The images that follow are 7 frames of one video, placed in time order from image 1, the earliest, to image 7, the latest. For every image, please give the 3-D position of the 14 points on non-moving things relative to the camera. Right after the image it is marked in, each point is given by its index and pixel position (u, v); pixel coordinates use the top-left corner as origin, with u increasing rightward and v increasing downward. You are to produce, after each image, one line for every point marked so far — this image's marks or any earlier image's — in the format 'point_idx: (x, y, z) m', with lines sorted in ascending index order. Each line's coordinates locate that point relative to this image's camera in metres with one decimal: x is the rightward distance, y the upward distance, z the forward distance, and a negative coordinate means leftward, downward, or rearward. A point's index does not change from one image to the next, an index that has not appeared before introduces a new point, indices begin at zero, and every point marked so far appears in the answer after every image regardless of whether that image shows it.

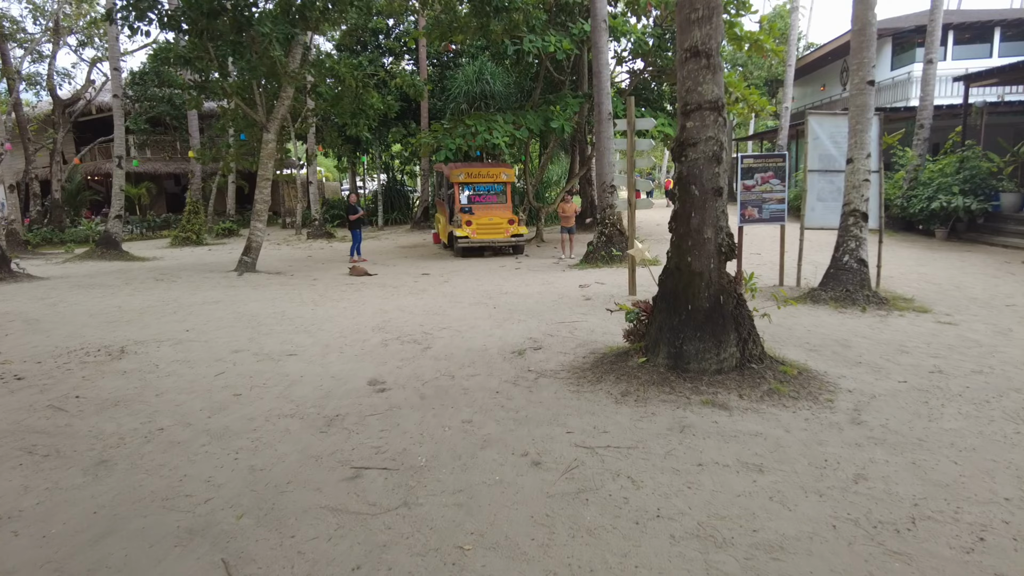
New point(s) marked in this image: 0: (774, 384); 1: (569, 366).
0: (+2.0, -0.7, +5.0) m
1: (+0.5, -0.7, +5.9) m
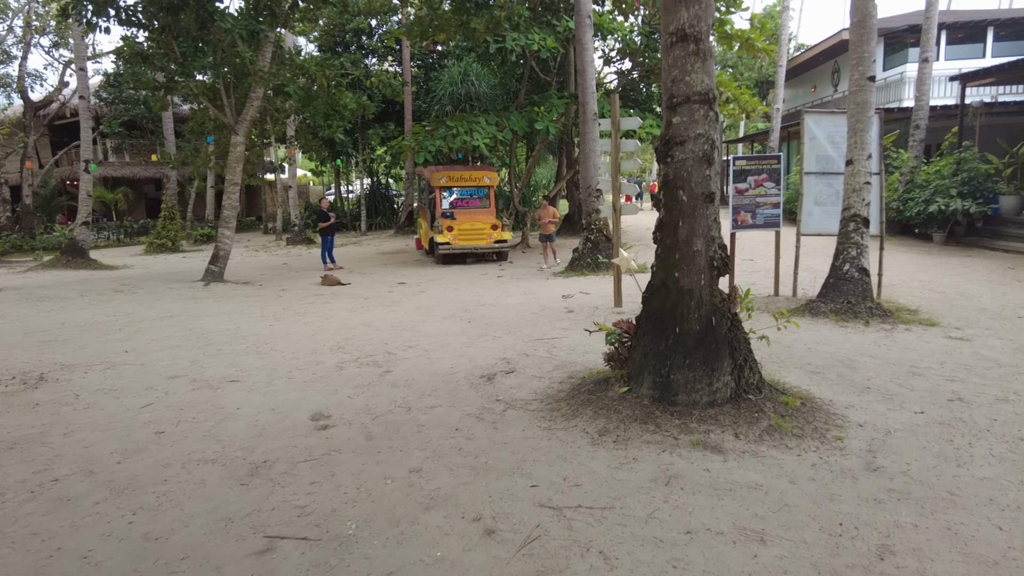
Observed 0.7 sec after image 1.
0: (+1.7, -0.9, +4.3) m
1: (+0.2, -0.8, +5.2) m
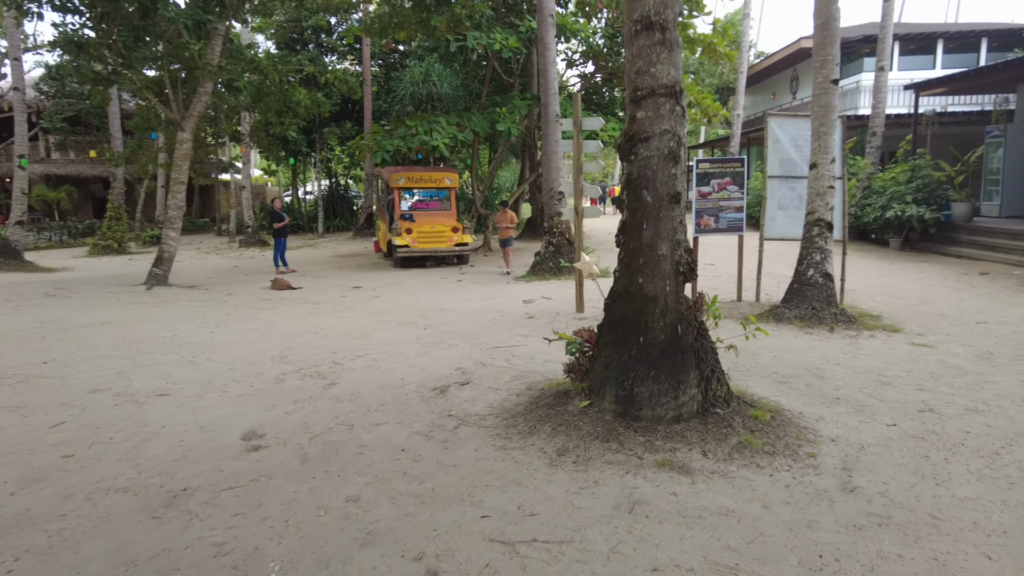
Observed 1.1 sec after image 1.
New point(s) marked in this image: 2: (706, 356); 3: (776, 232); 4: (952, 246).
0: (+1.4, -0.9, +4.1) m
1: (-0.1, -0.9, +4.8) m
2: (+1.3, -0.4, +4.3) m
3: (+3.8, +0.8, +9.4) m
4: (+10.3, +1.0, +15.4) m
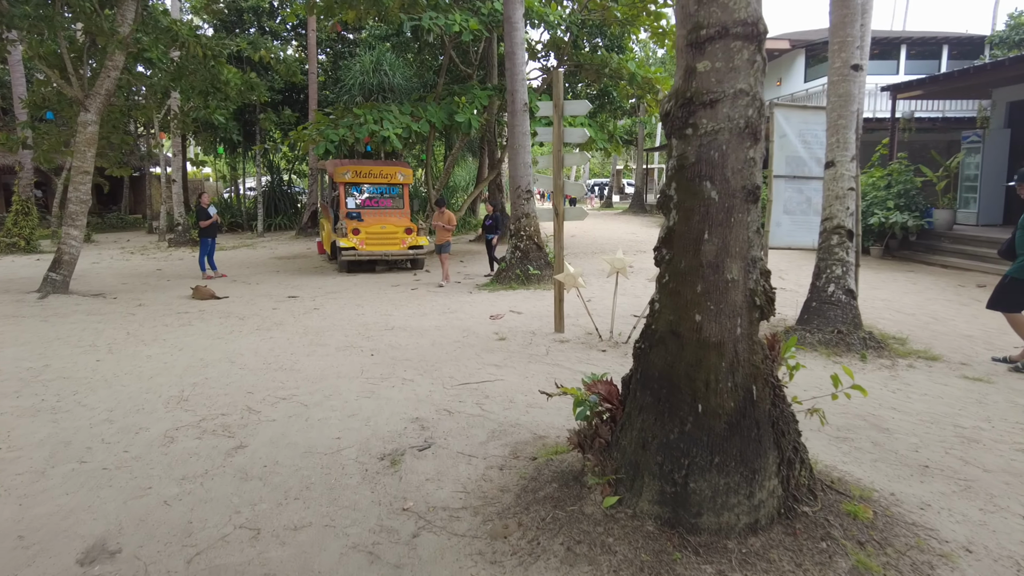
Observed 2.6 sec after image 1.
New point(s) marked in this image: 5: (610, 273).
0: (+1.4, -1.1, +2.7) m
1: (-0.2, -1.1, +3.4) m
2: (+1.2, -0.6, +2.9) m
3: (+3.4, +0.6, +8.2) m
4: (+9.5, +0.7, +14.6) m
5: (+1.1, +0.1, +7.1) m
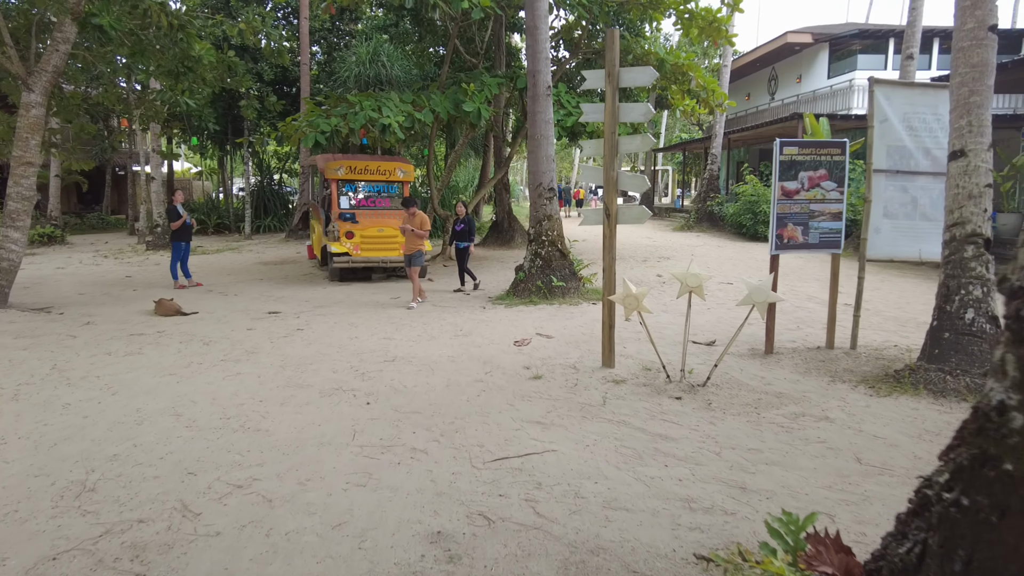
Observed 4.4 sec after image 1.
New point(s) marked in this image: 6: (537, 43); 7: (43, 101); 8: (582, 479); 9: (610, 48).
0: (+1.8, -1.3, +1.0) m
1: (+0.2, -1.2, +1.7) m
2: (+1.6, -0.8, +1.3) m
3: (+3.7, +0.4, +6.5) m
4: (+9.7, +0.5, +13.0) m
5: (+1.4, -0.1, +5.5) m
6: (+0.4, +3.6, +9.7) m
7: (-6.7, +2.7, +9.4) m
8: (+0.4, -1.0, +3.5) m
9: (+0.8, +2.1, +5.7) m
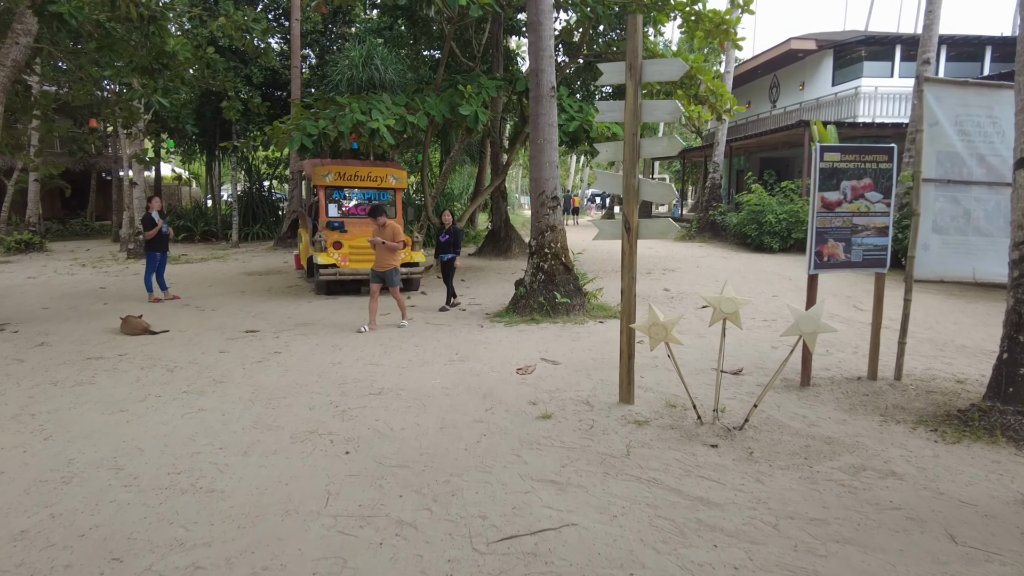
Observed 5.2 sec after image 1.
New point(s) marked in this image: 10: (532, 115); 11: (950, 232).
0: (+1.8, -1.4, +0.3) m
1: (+0.2, -1.4, +0.9) m
2: (+1.7, -1.0, +0.5) m
3: (+3.7, +0.2, +5.8) m
4: (+9.7, +0.2, +12.4) m
5: (+1.4, -0.2, +4.7) m
6: (+0.4, +3.4, +8.9) m
7: (-6.7, +2.5, +8.6) m
8: (+0.4, -1.2, +2.8) m
9: (+0.9, +1.9, +5.0) m
10: (+0.3, +2.4, +9.2) m
11: (+3.9, +0.5, +5.8) m
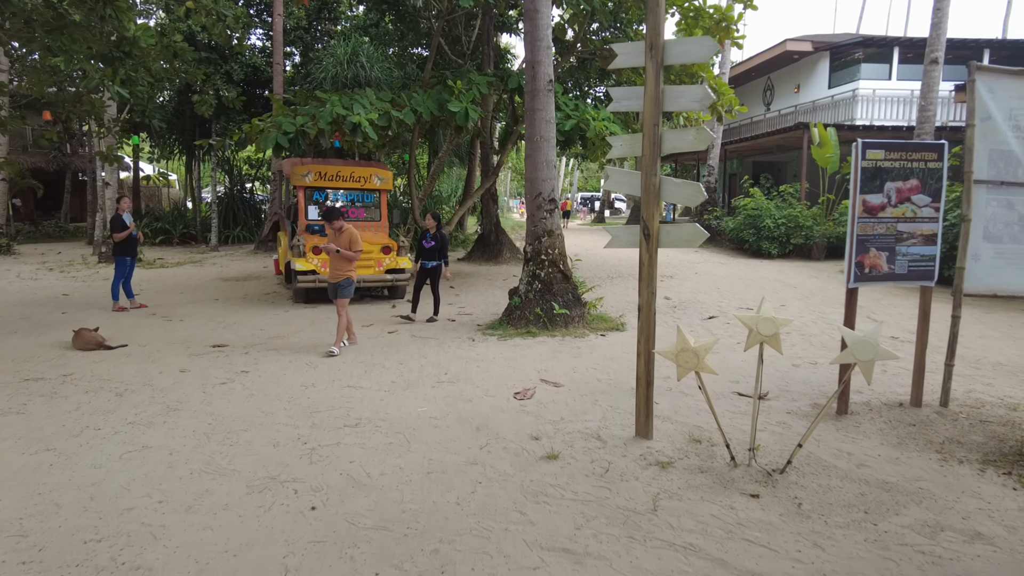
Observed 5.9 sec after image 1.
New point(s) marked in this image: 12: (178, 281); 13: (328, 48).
0: (+1.9, -1.5, -0.4) m
1: (+0.3, -1.5, +0.2) m
2: (+1.8, -1.0, -0.2) m
3: (+3.7, 0.0, +5.2) m
4: (+9.6, 0.0, +11.8) m
5: (+1.4, -0.4, +4.0) m
6: (+0.3, +3.3, +8.2) m
7: (-6.8, +2.4, +7.7) m
8: (+0.5, -1.3, +2.0) m
9: (+0.9, +1.8, +4.3) m
10: (+0.2, +2.3, +8.5) m
11: (+3.9, +0.4, +5.1) m
12: (-7.1, +0.1, +13.9) m
13: (-5.2, +6.8, +18.1) m
